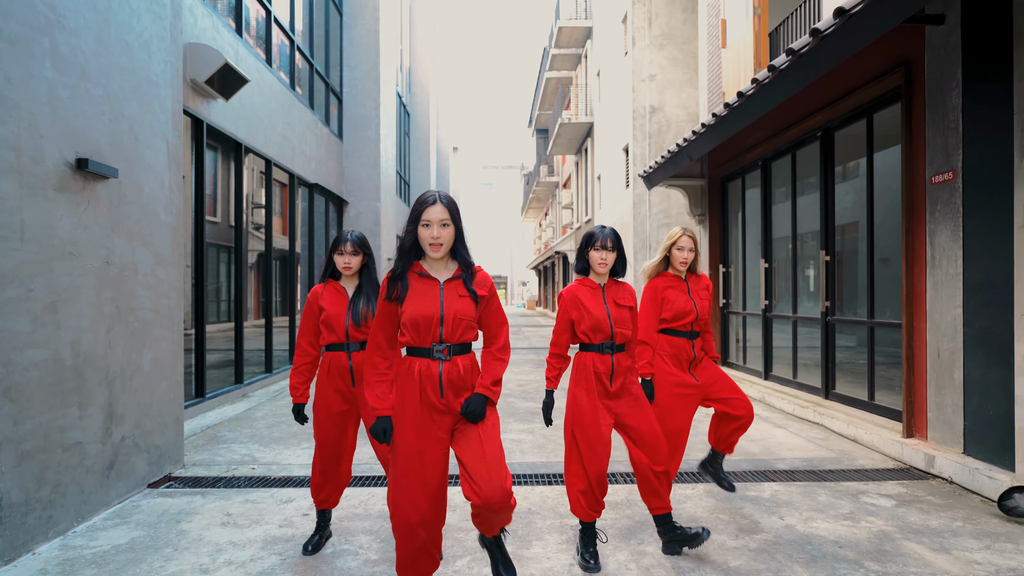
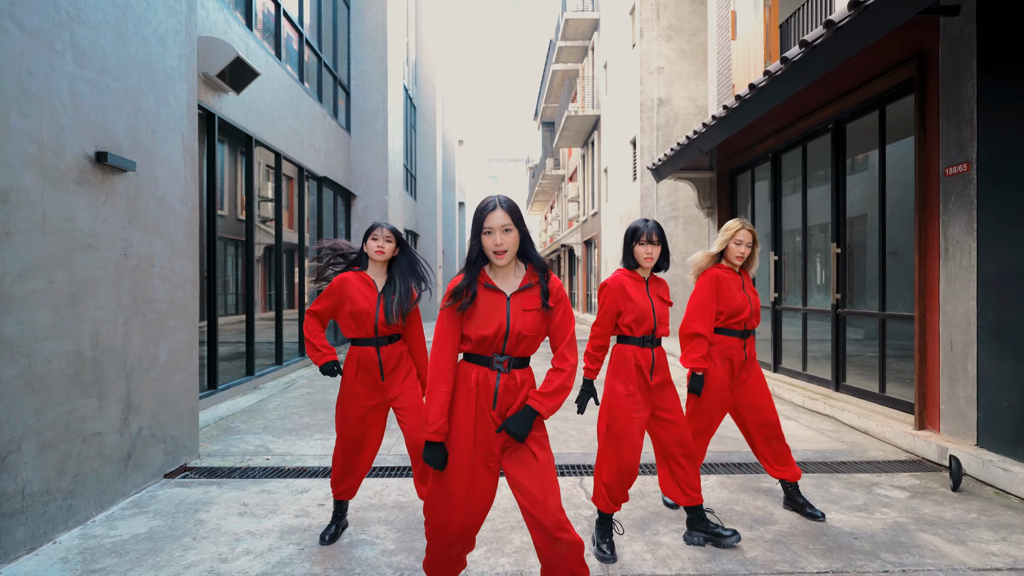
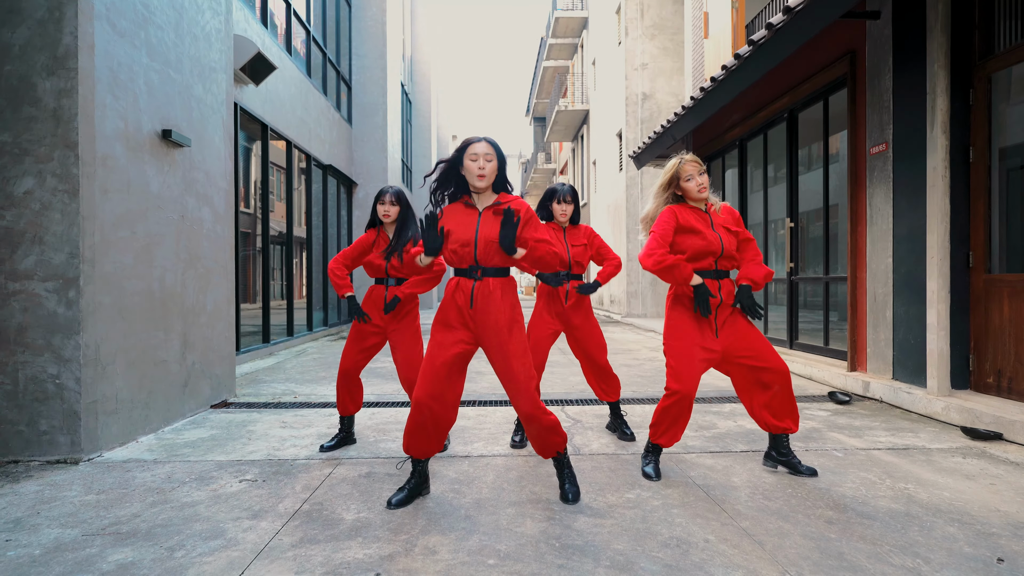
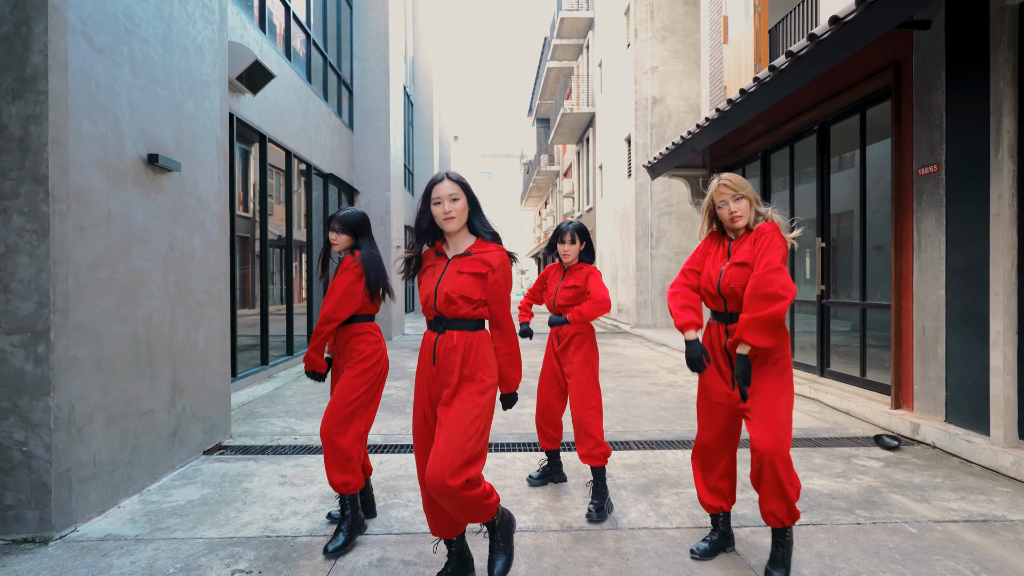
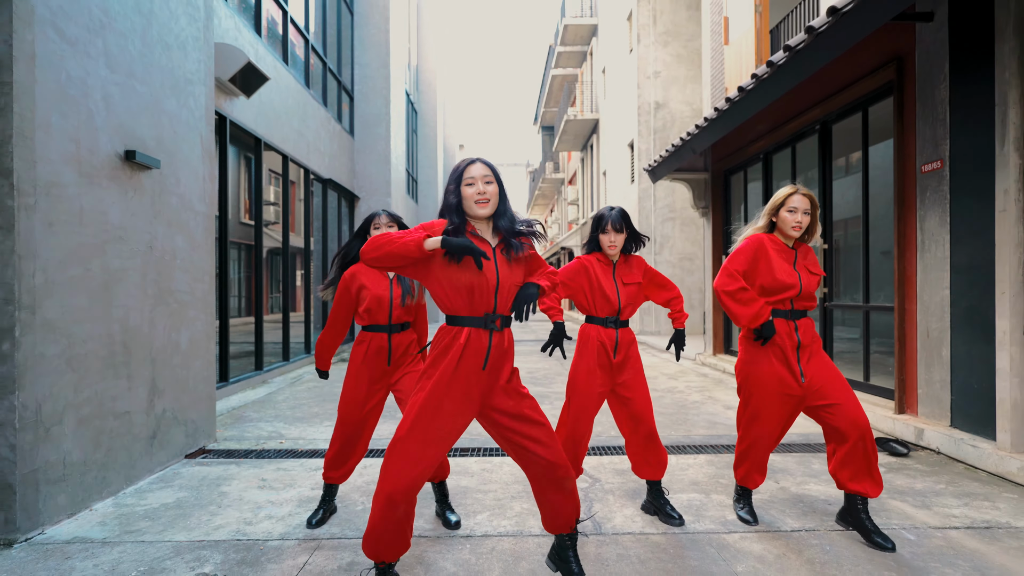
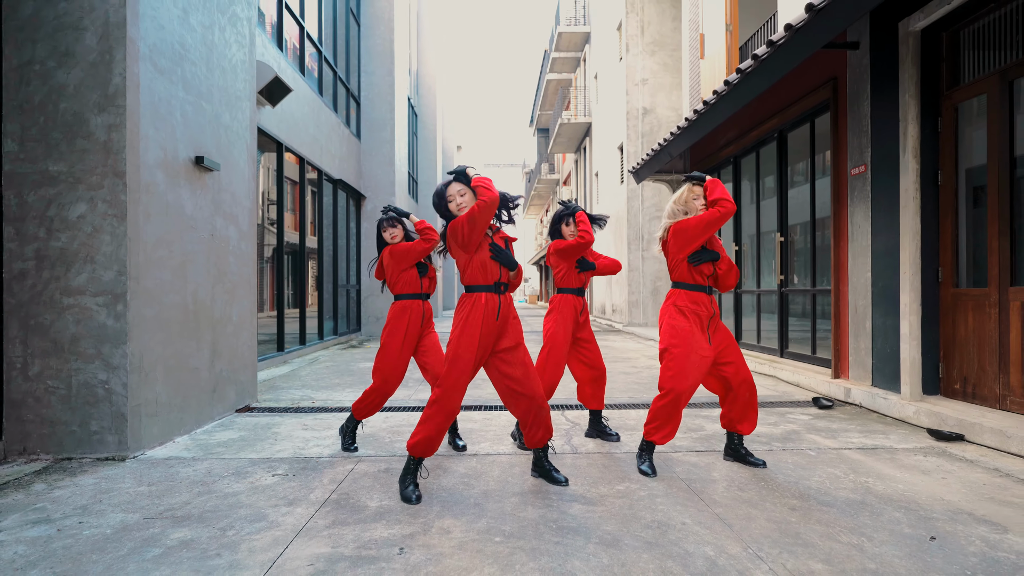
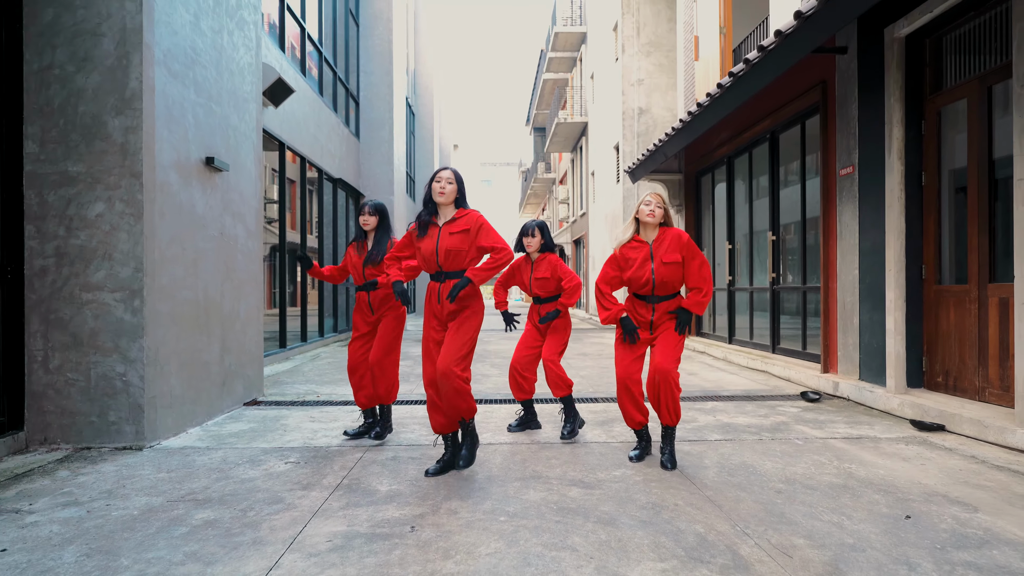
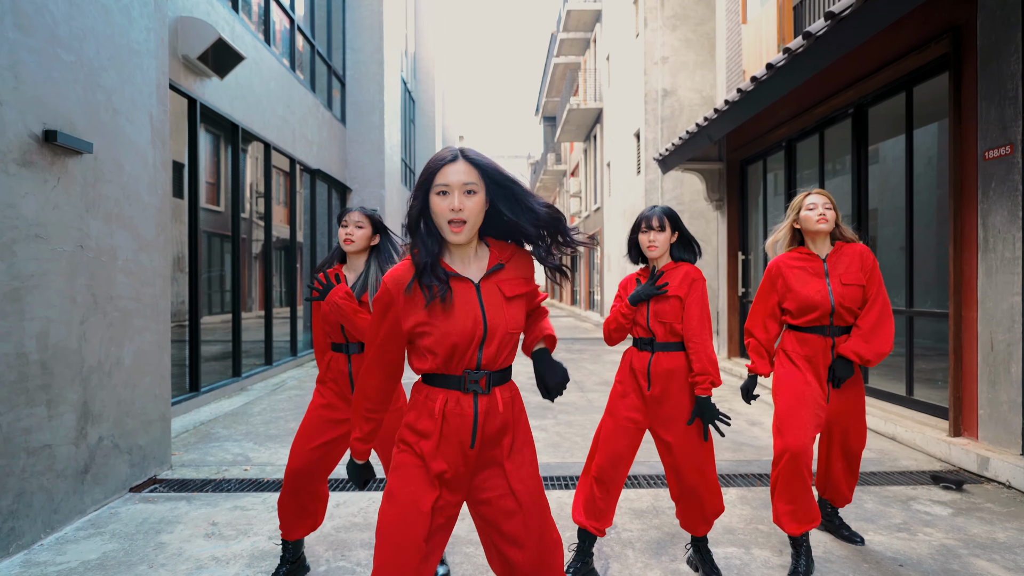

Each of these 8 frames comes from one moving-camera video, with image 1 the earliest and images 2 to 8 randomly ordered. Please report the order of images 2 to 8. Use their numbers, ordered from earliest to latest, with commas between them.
2, 8, 5, 6, 3, 7, 4
